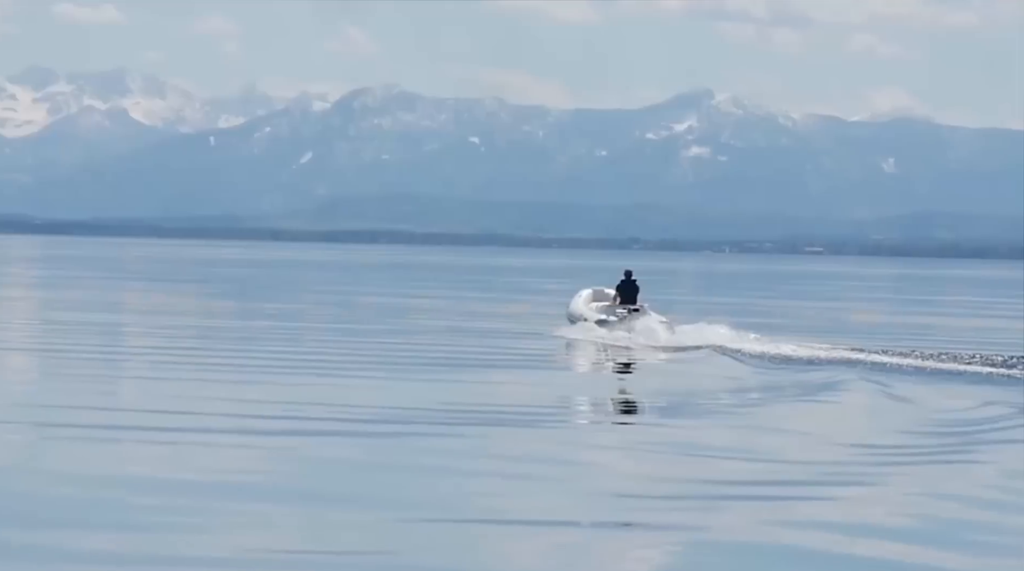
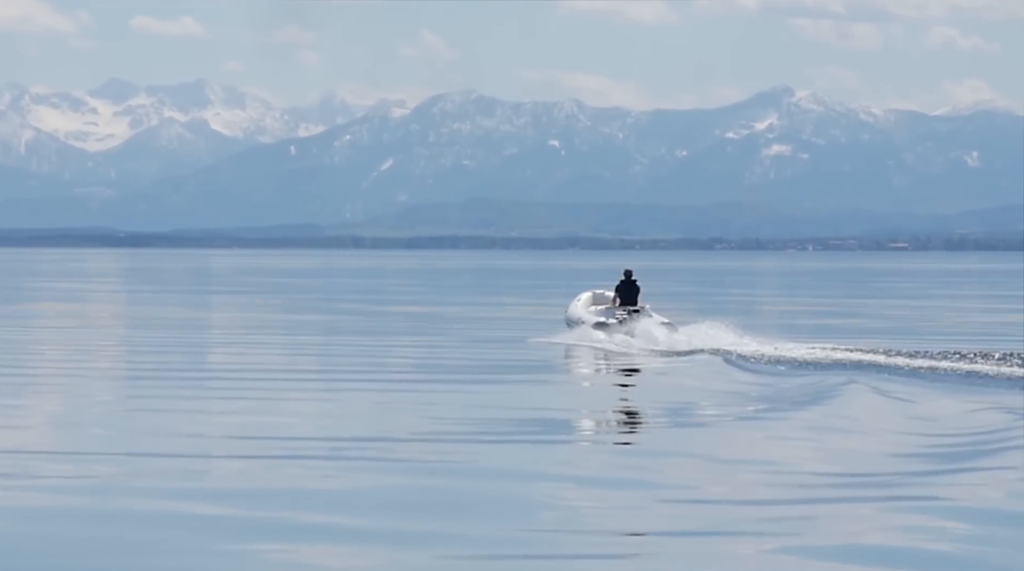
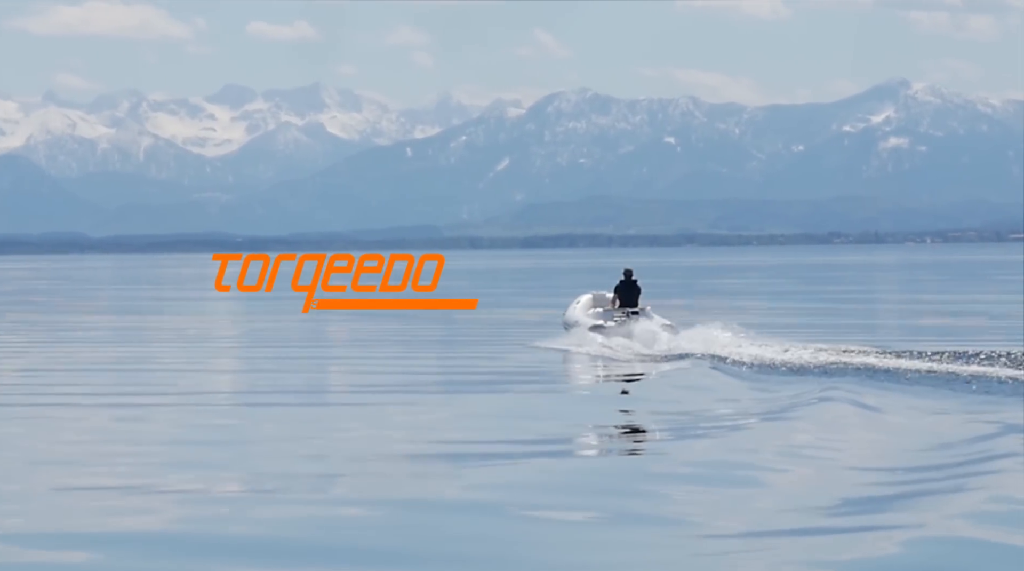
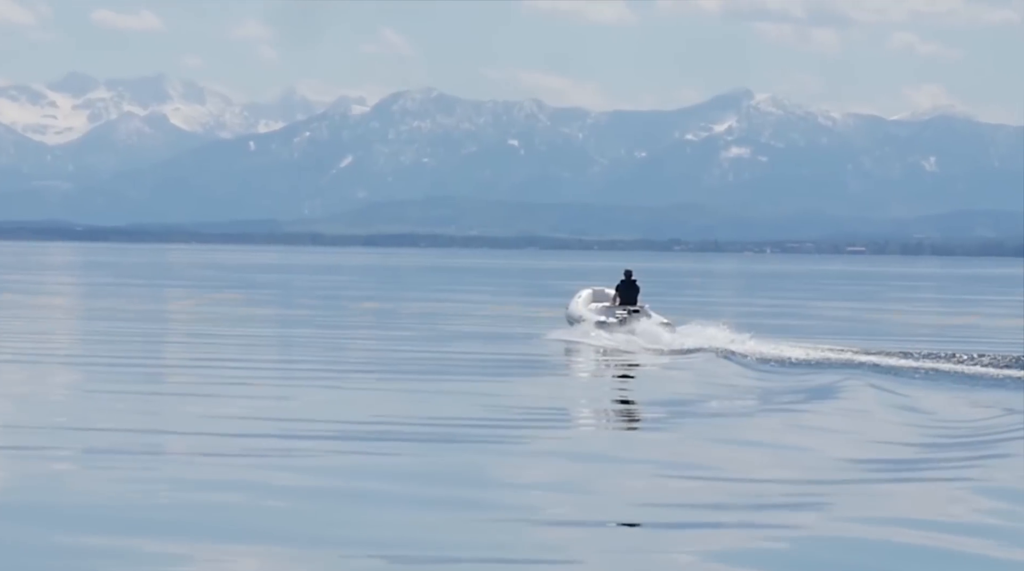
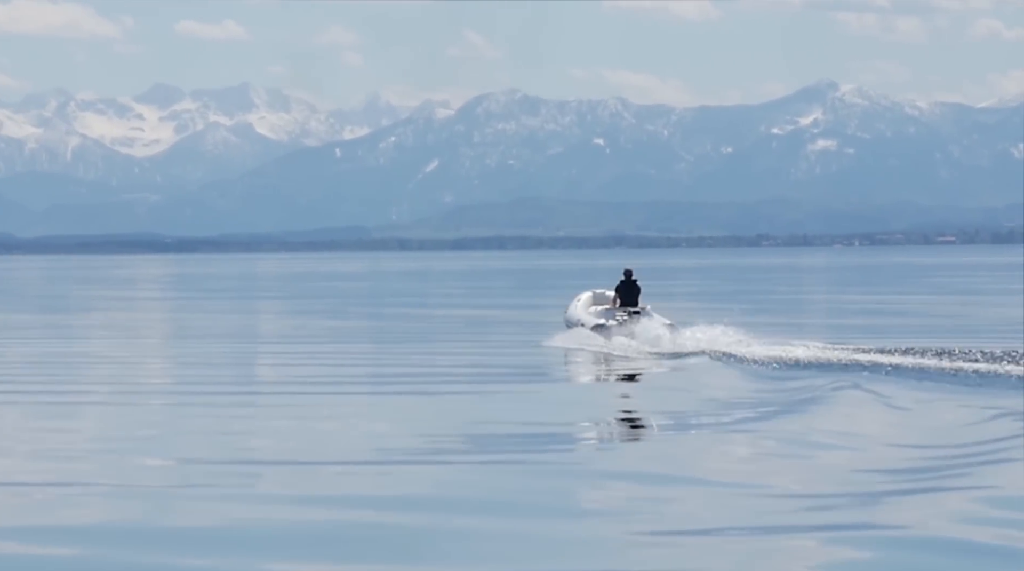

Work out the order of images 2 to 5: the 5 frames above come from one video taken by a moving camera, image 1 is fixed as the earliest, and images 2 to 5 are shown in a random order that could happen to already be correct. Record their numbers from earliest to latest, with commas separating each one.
4, 2, 5, 3
